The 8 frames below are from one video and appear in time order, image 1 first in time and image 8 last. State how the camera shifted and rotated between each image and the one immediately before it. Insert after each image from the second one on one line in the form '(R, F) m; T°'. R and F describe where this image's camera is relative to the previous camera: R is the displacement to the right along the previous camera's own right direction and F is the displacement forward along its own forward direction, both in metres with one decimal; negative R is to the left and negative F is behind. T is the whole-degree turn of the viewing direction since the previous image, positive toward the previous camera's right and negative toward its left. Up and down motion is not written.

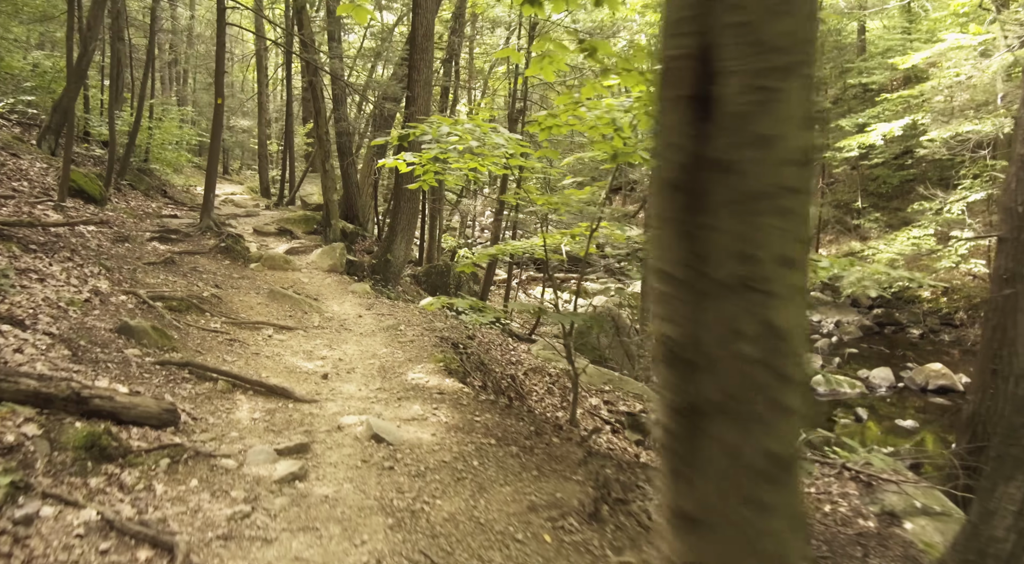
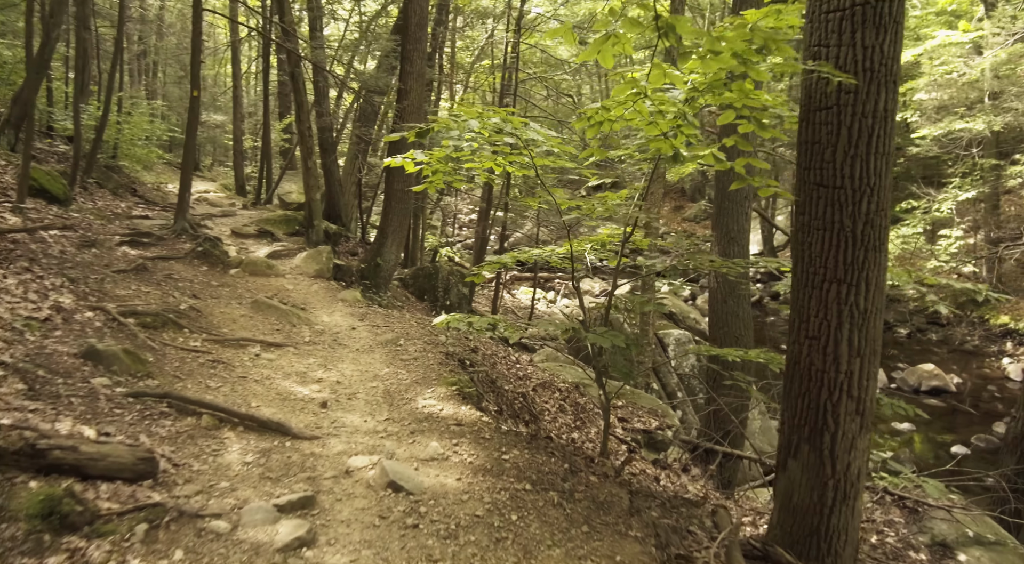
(-0.4, +0.6) m; +2°
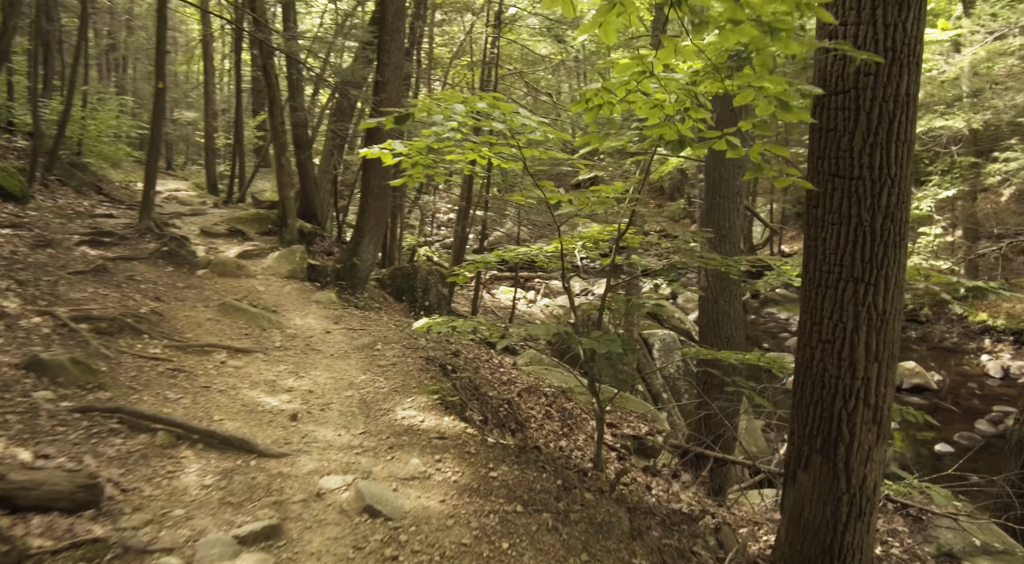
(-0.1, +0.3) m; +2°
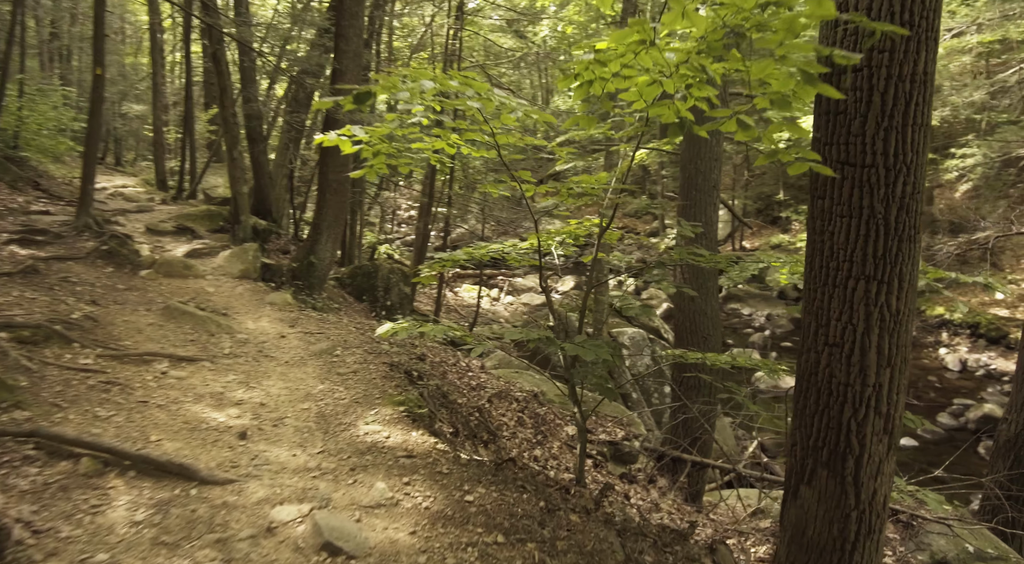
(-0.1, +0.4) m; +4°
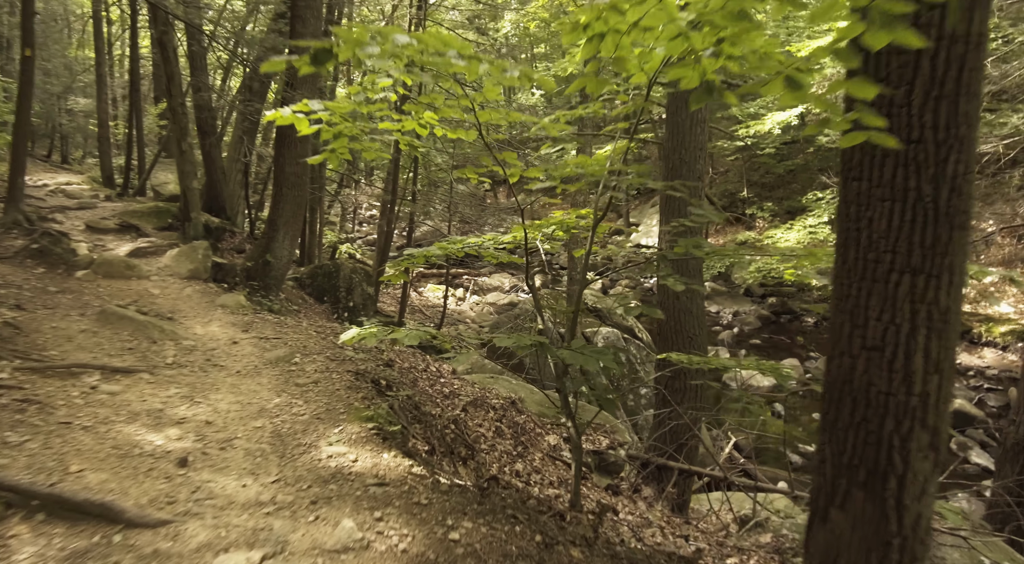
(-0.1, +0.5) m; +3°
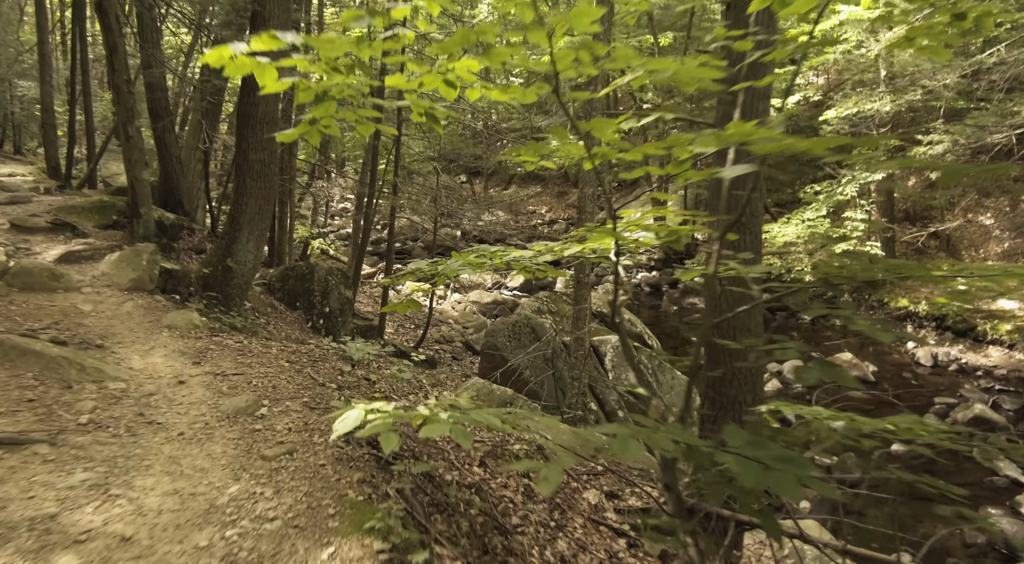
(-0.5, +1.4) m; +3°
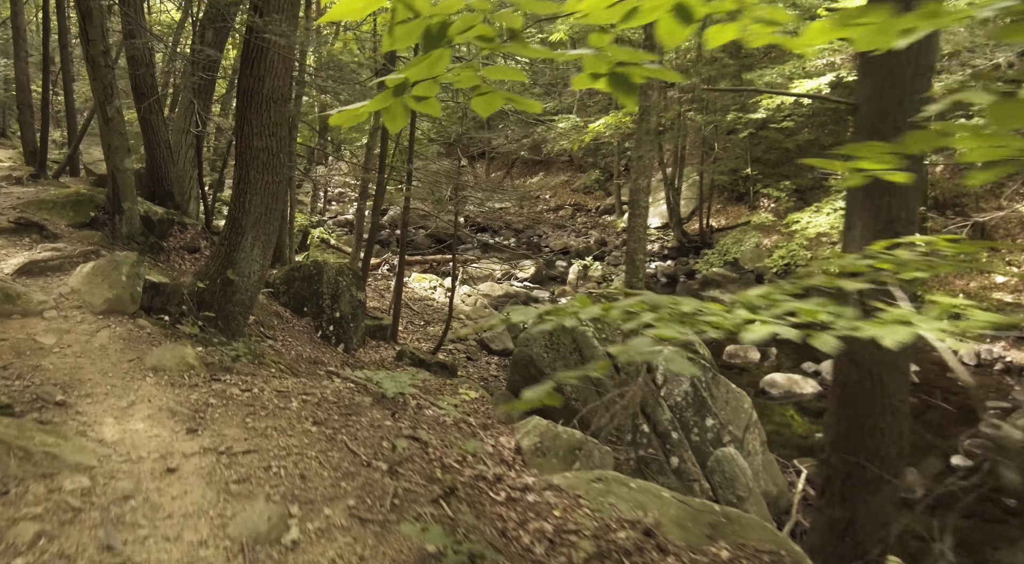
(-0.7, +1.4) m; +1°
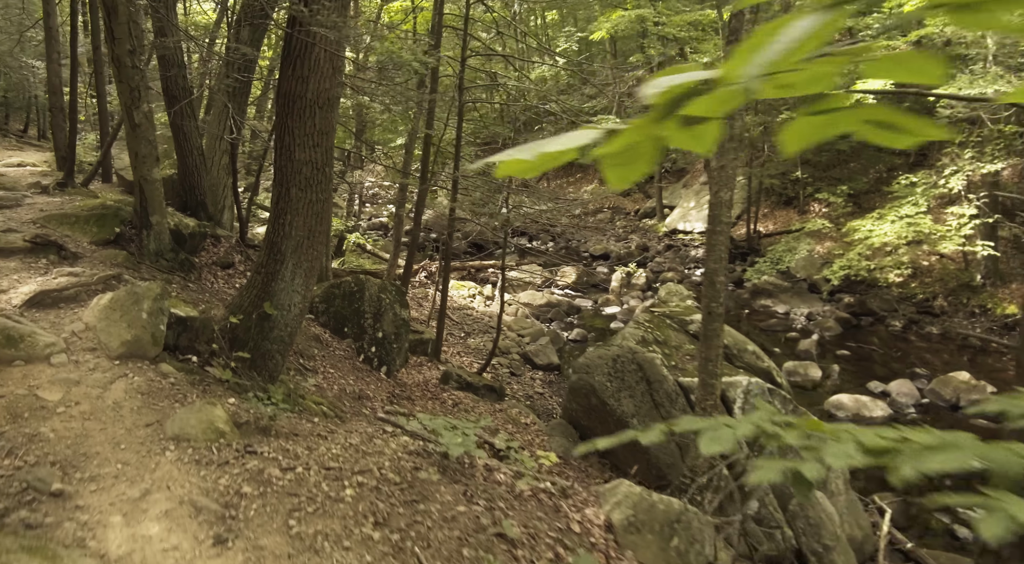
(-0.5, +1.0) m; -3°
